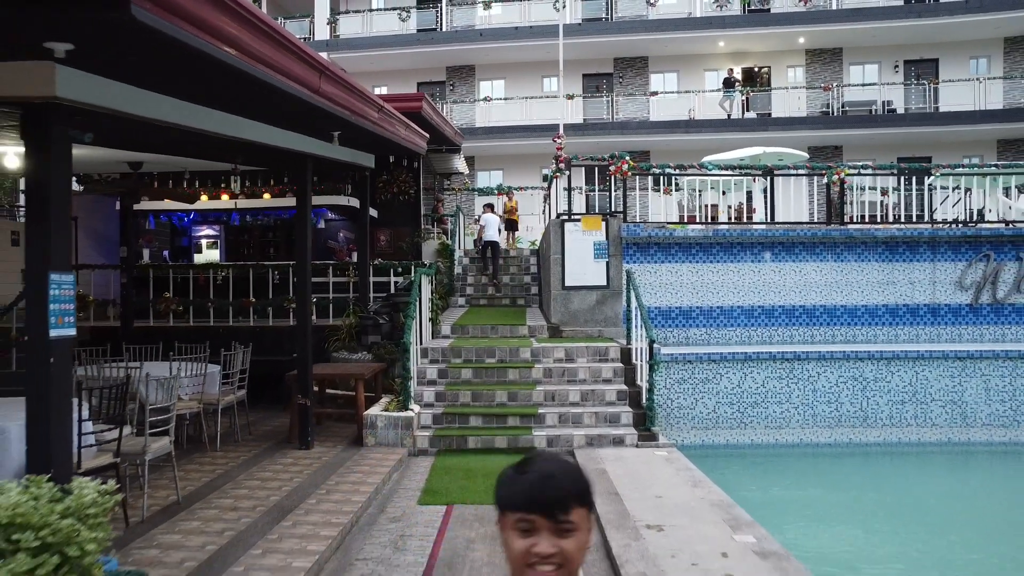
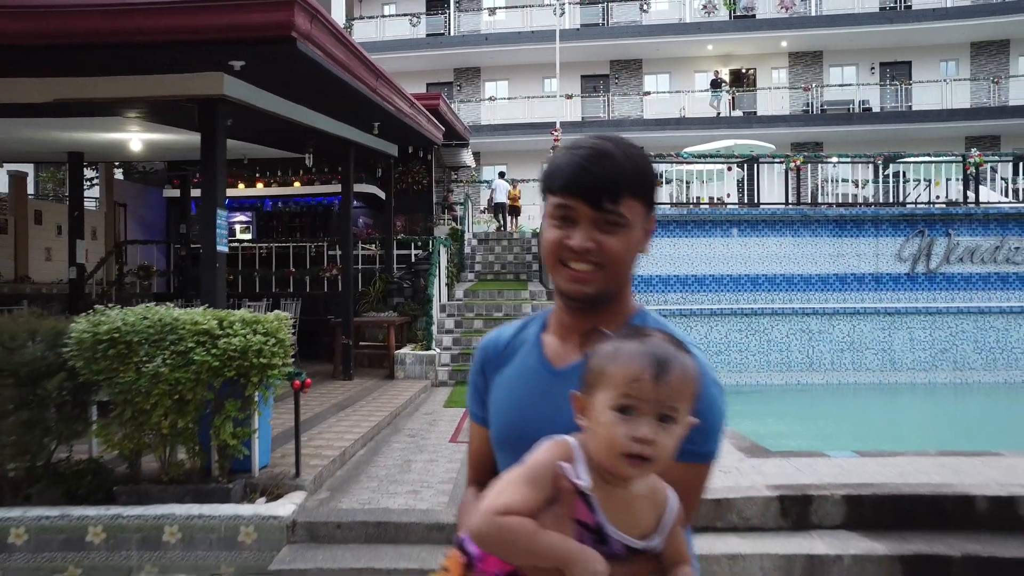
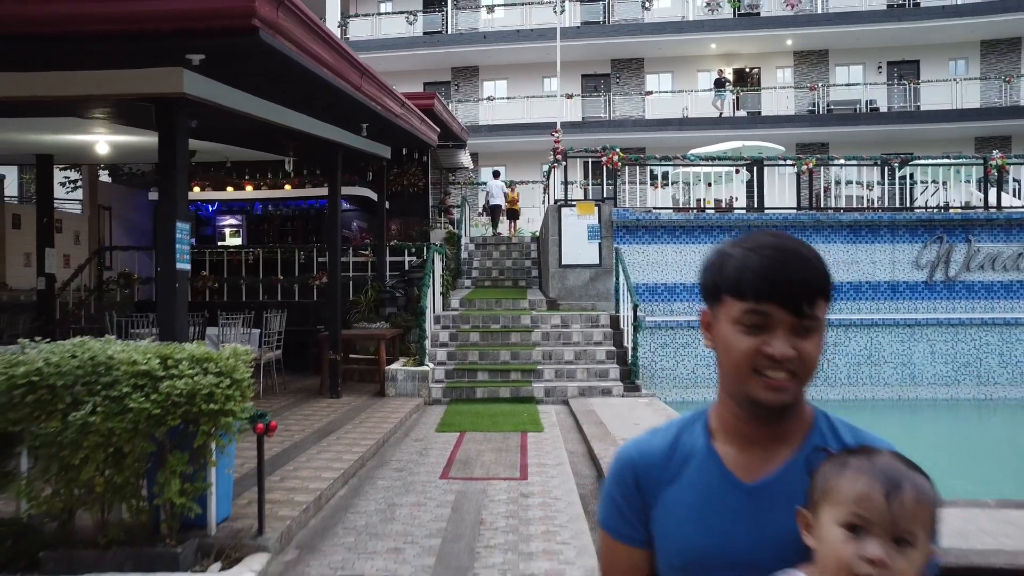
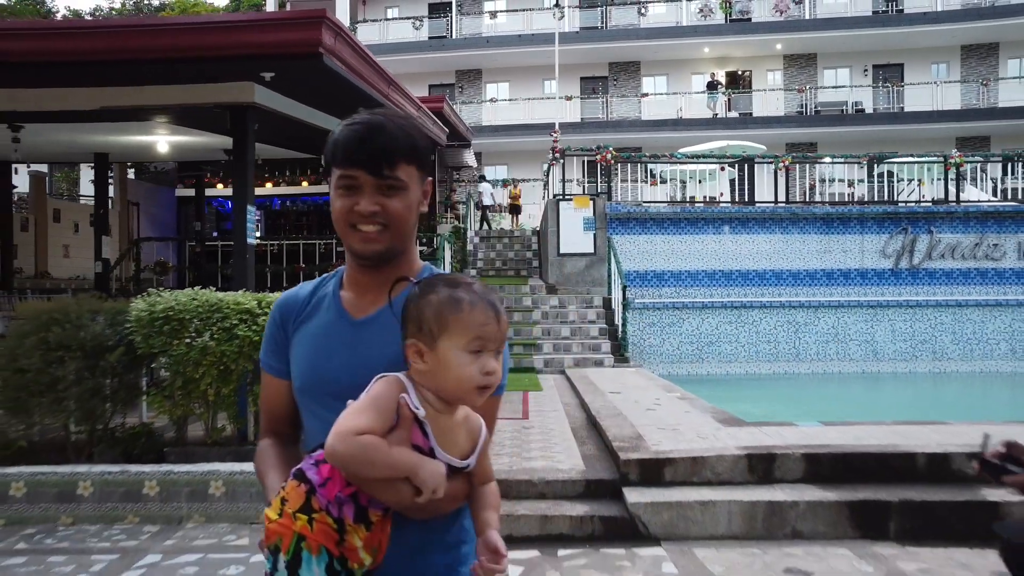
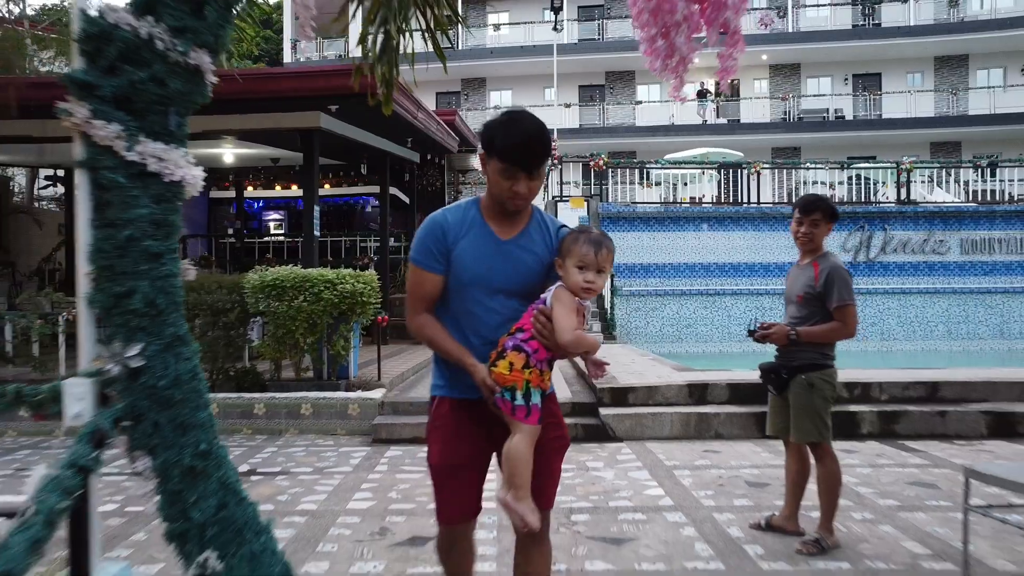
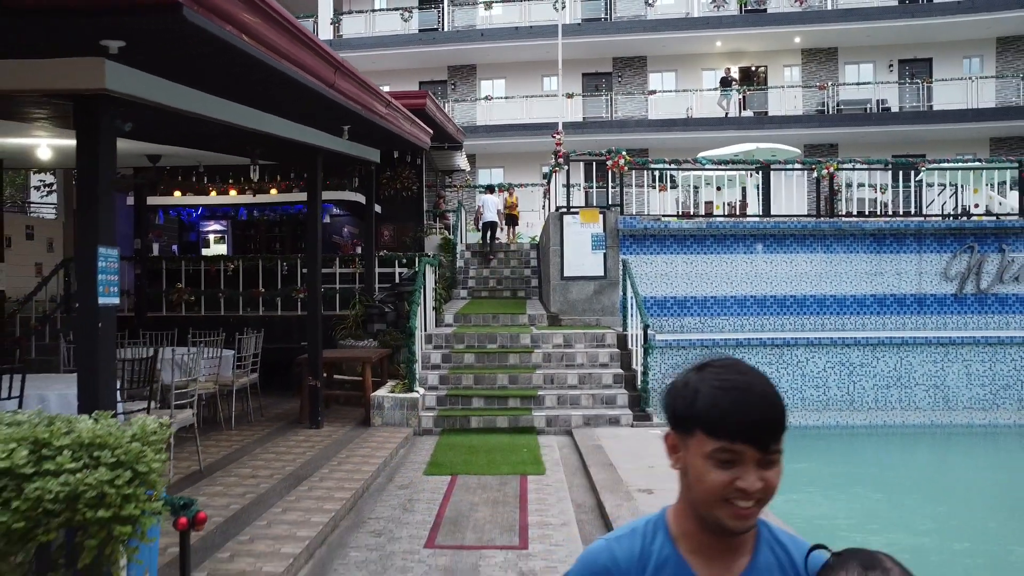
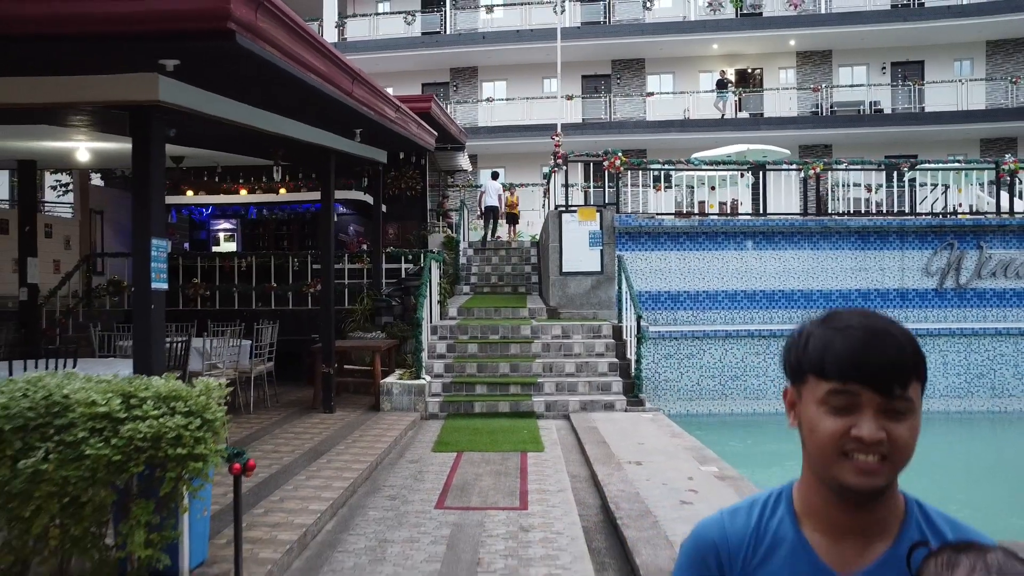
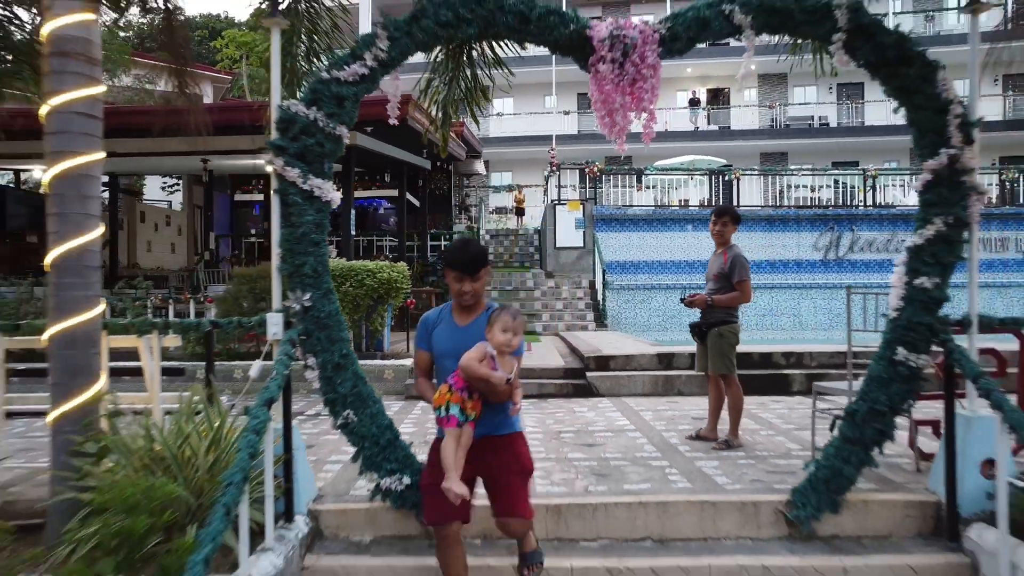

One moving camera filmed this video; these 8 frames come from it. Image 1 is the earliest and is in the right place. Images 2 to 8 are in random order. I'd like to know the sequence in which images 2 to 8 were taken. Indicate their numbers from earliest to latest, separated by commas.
6, 7, 3, 2, 4, 5, 8
